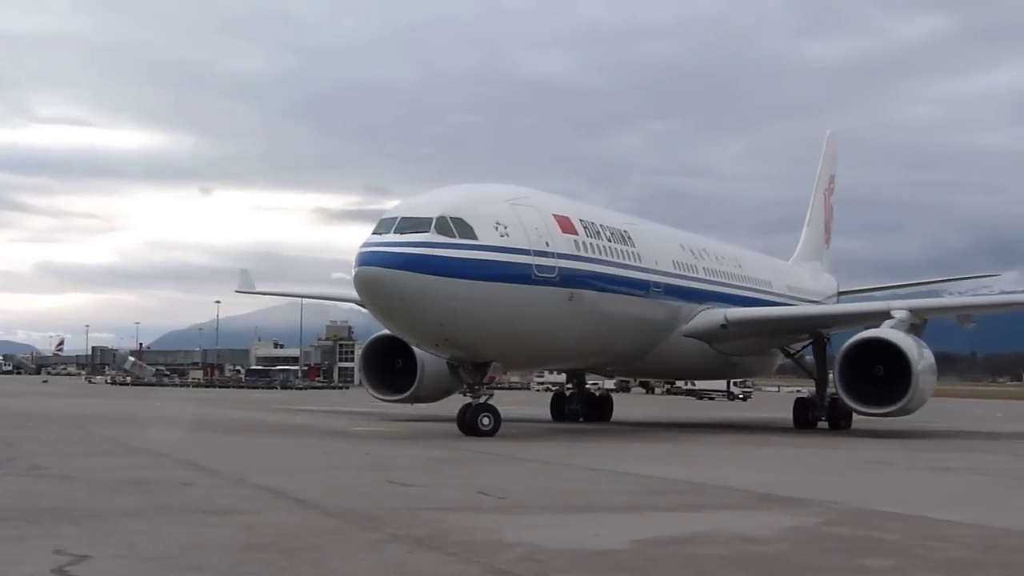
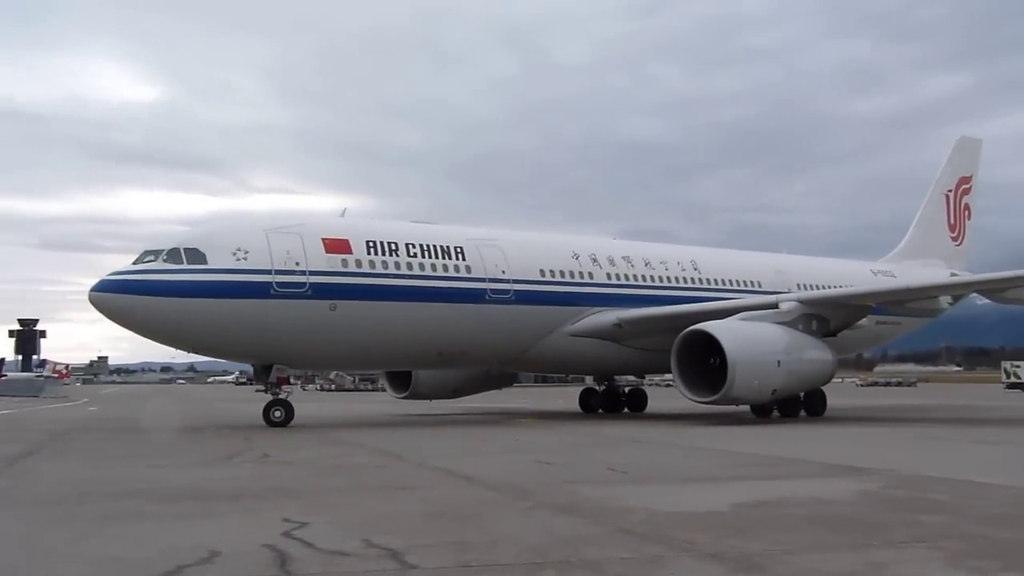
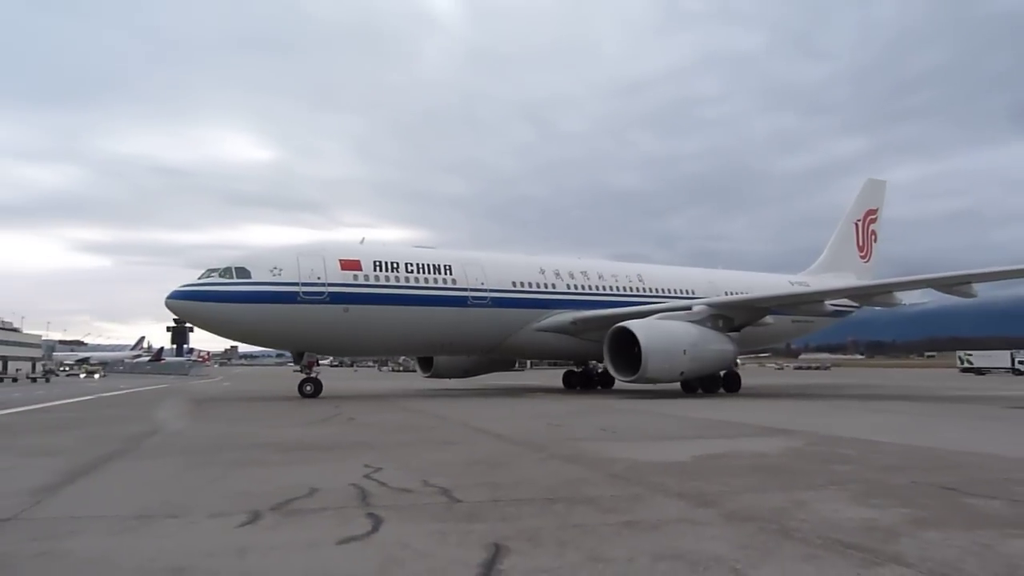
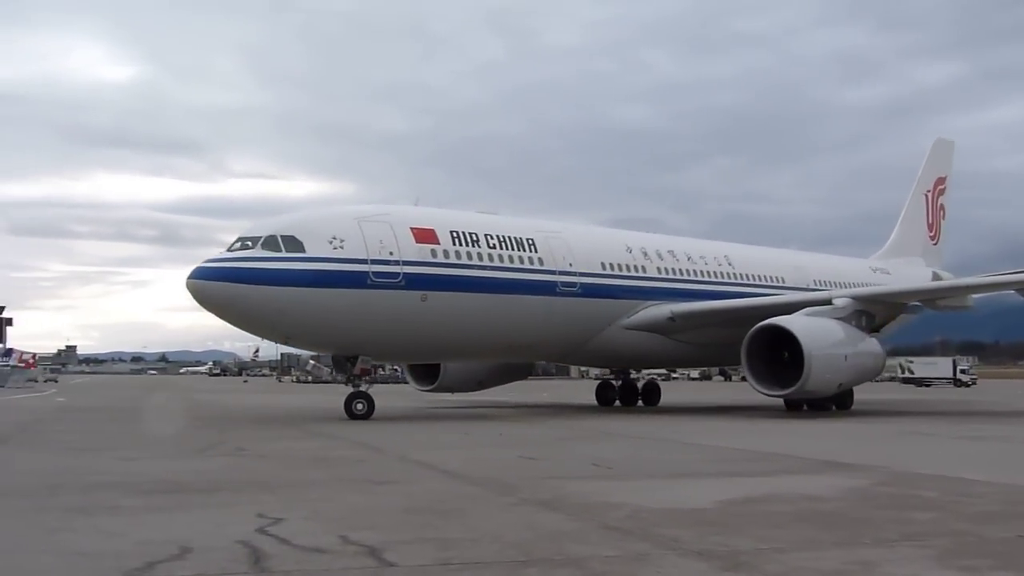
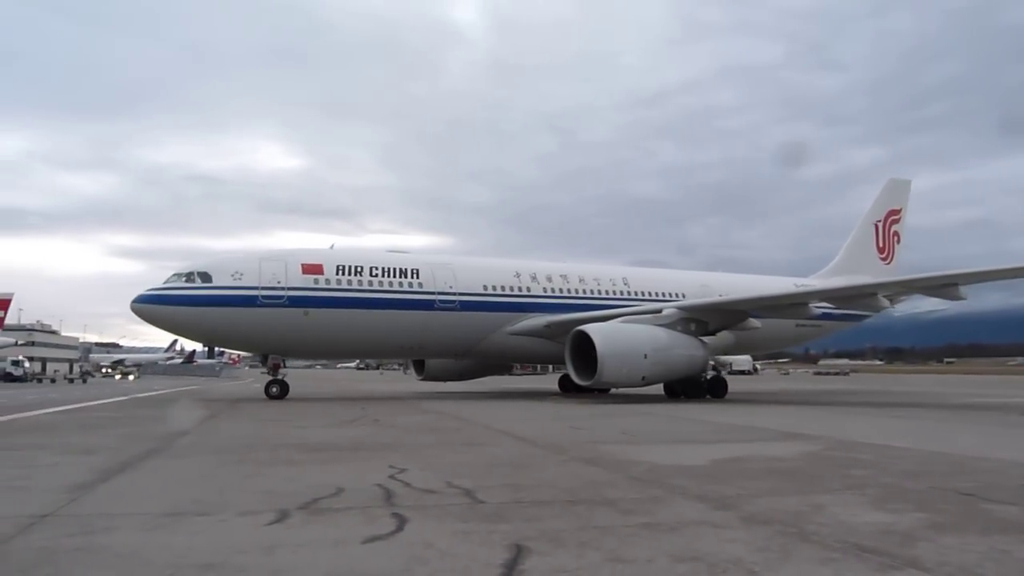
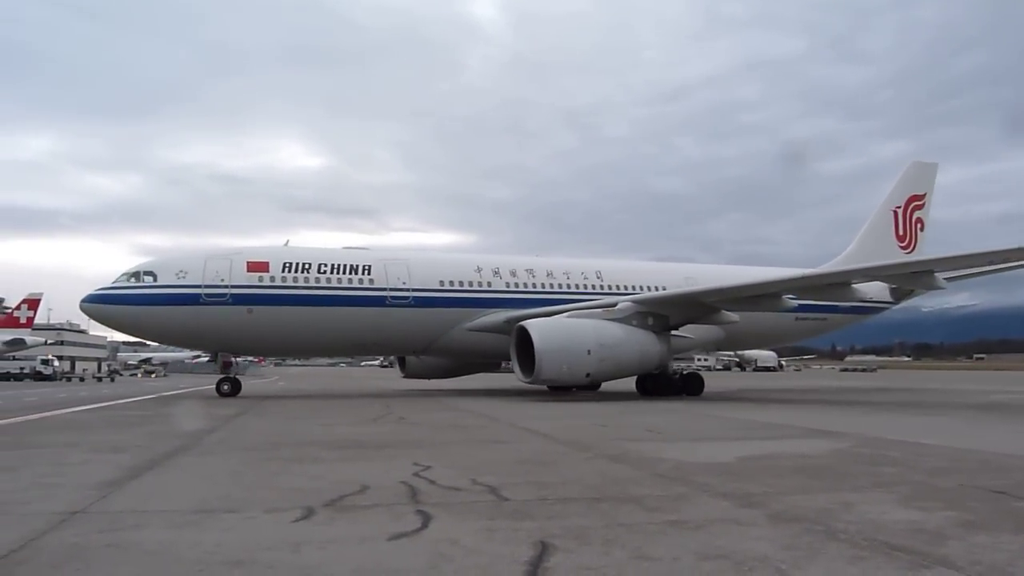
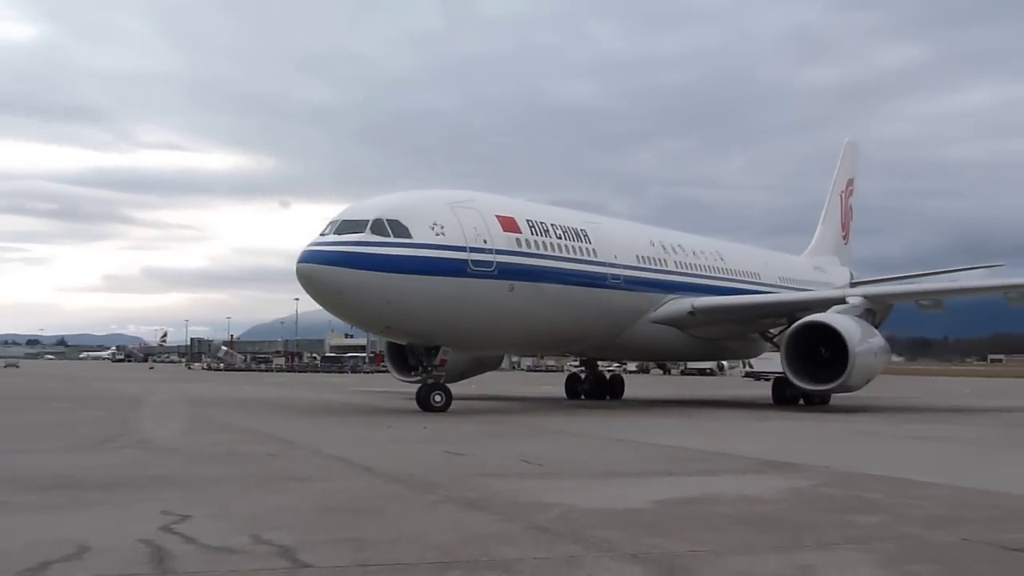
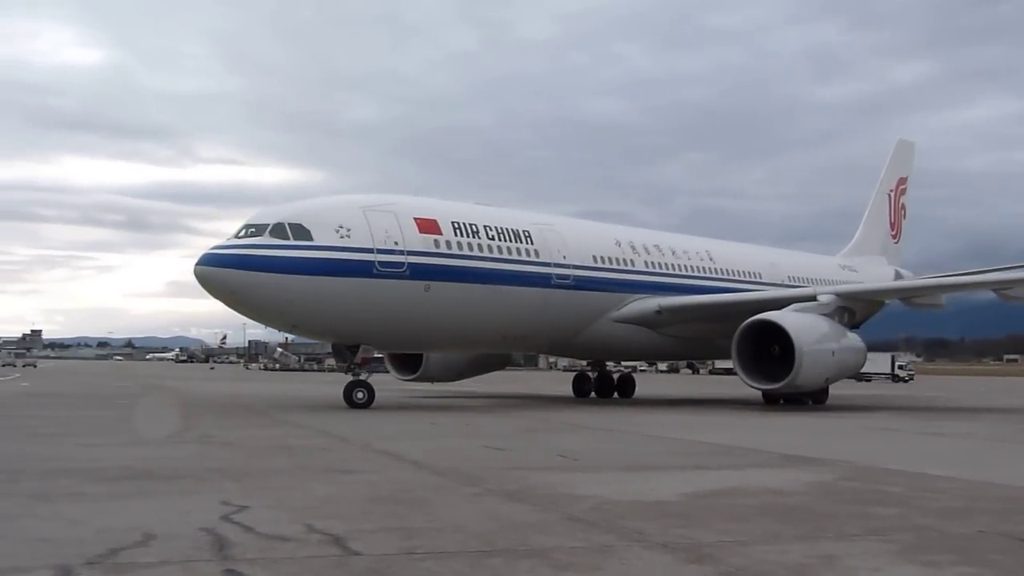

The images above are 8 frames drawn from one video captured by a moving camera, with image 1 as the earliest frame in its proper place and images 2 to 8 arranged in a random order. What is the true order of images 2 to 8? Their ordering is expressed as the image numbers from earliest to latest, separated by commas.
7, 8, 4, 2, 3, 5, 6
